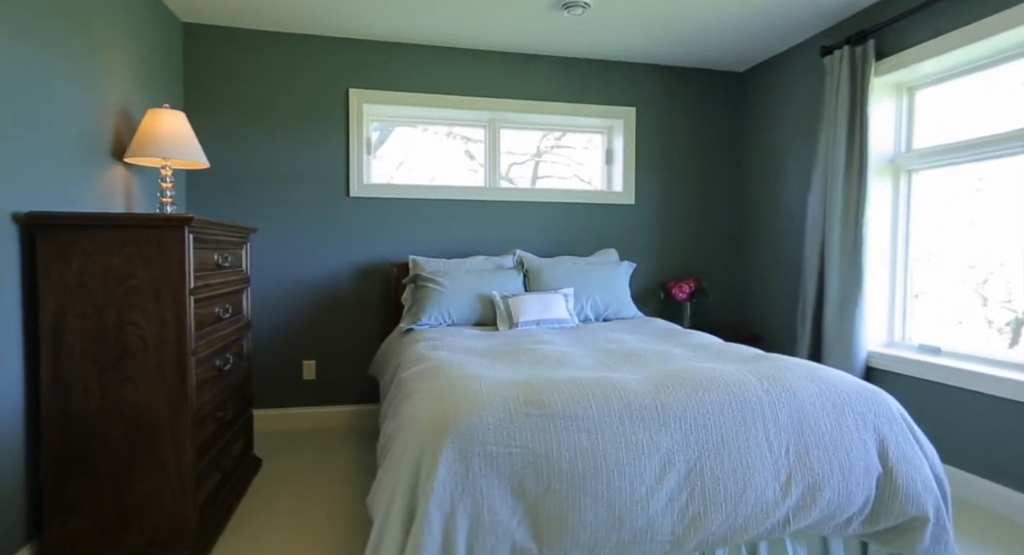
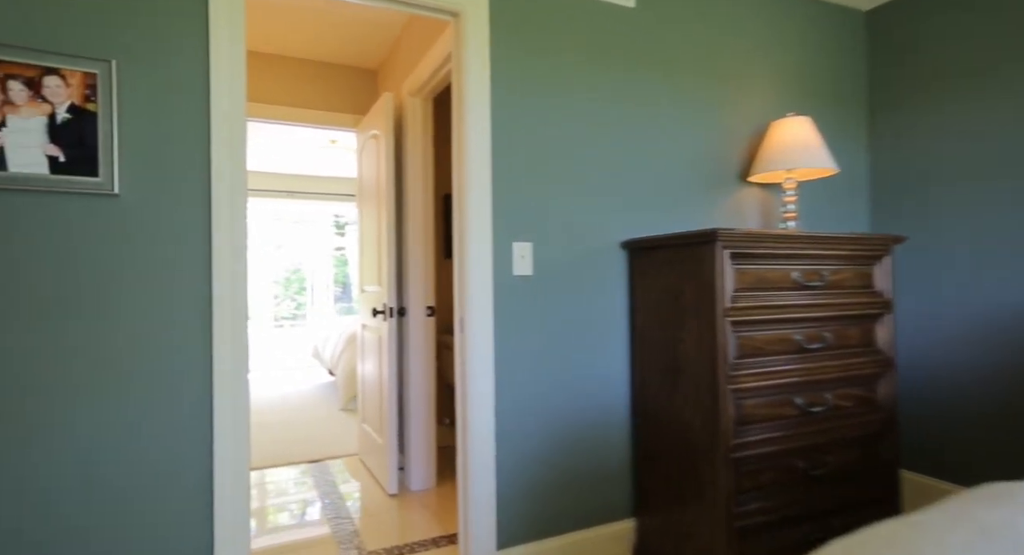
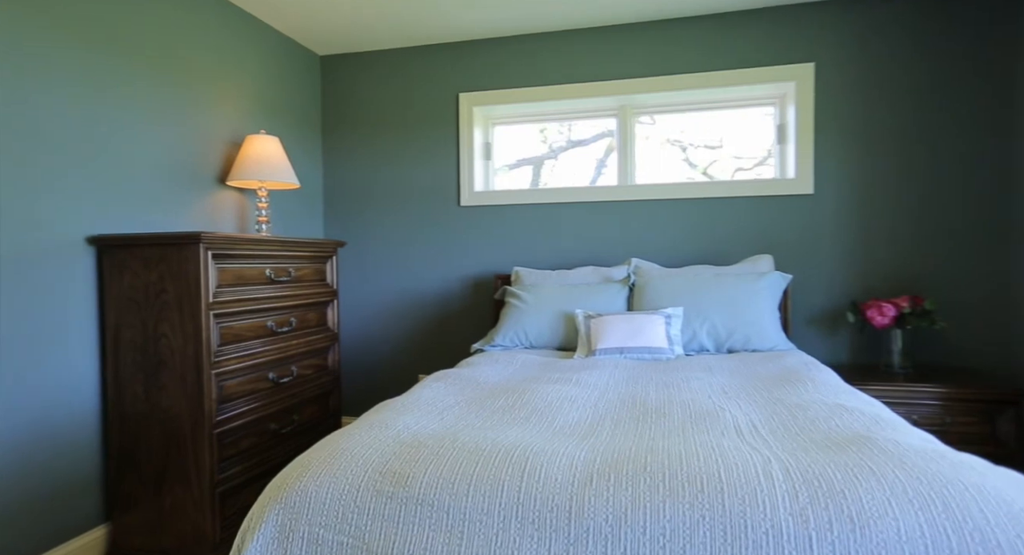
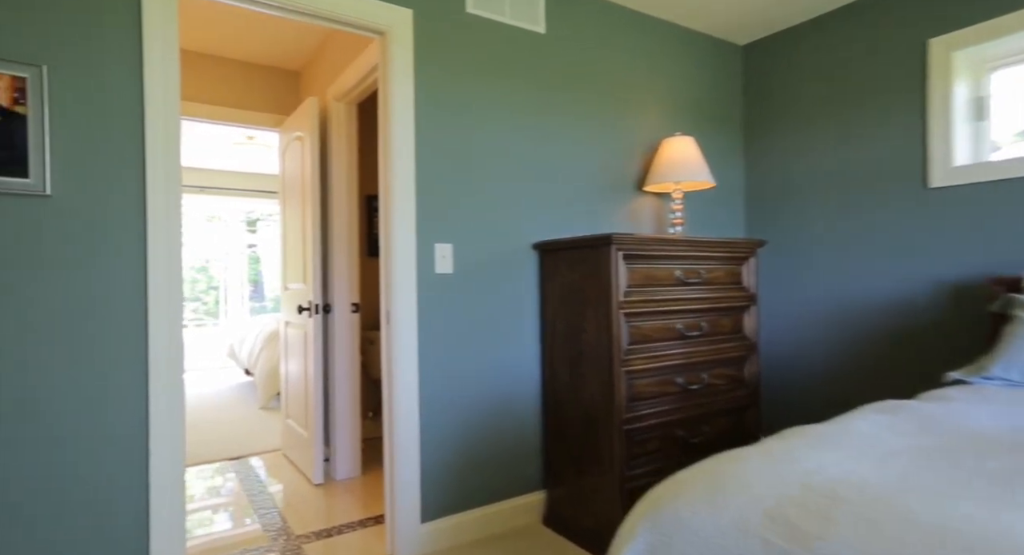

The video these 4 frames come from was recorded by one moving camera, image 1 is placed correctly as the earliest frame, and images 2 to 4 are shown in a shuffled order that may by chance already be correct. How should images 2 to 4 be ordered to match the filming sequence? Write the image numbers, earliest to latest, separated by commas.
3, 4, 2
